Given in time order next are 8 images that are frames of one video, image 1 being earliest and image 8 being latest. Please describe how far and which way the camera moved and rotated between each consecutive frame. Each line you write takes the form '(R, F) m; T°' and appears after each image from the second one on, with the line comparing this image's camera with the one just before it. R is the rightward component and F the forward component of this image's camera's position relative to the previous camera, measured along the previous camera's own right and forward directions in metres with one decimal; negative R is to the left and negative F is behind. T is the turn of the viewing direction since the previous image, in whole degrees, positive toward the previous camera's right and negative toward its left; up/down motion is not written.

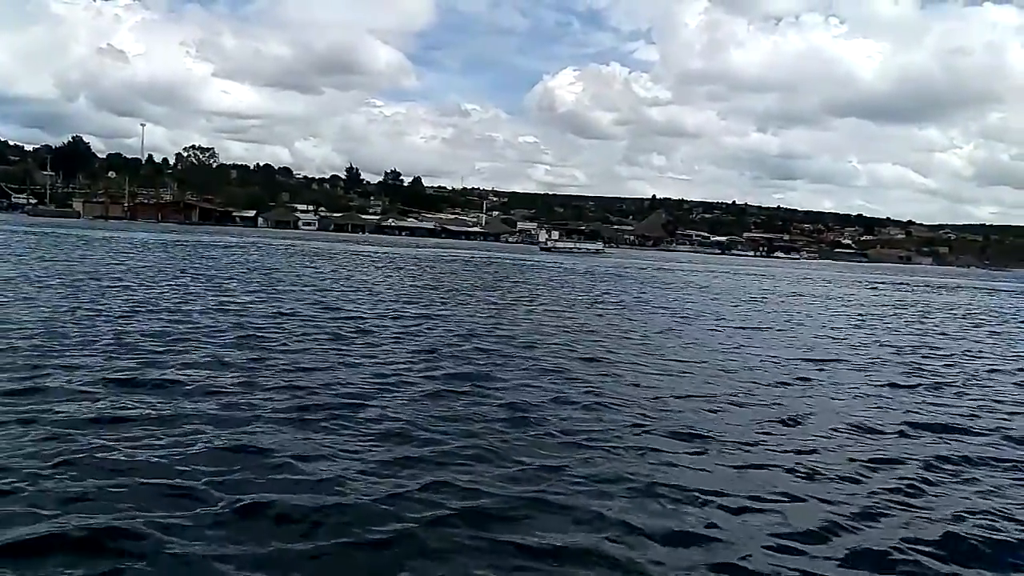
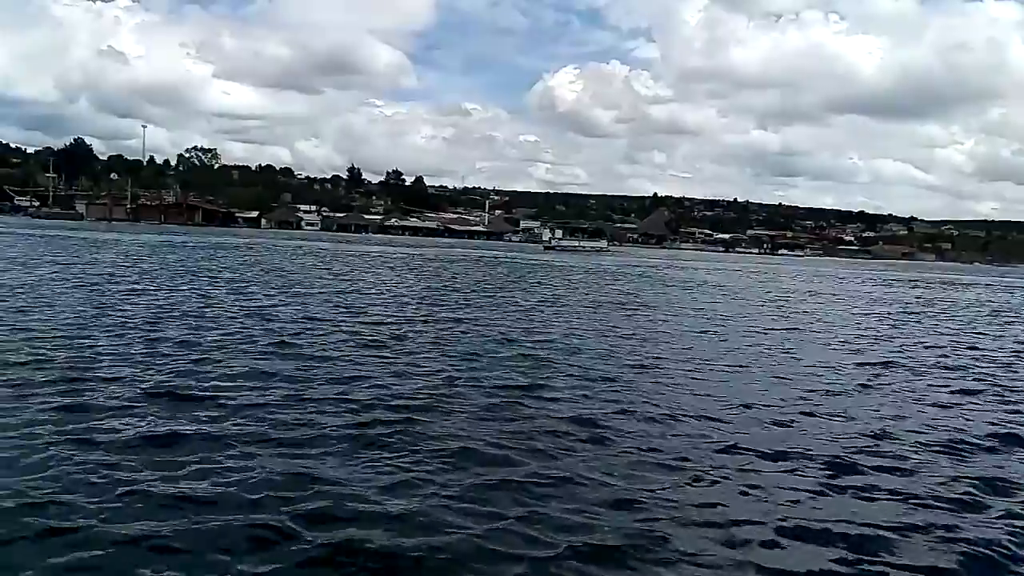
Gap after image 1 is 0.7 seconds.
(-0.4, +0.3) m; 0°
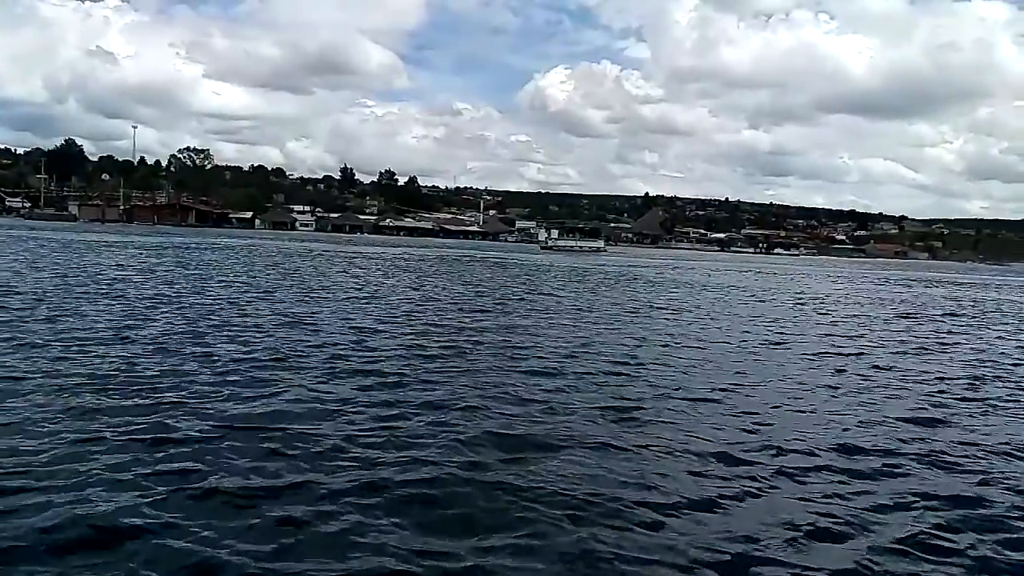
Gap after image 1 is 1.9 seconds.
(-0.7, +0.6) m; +1°
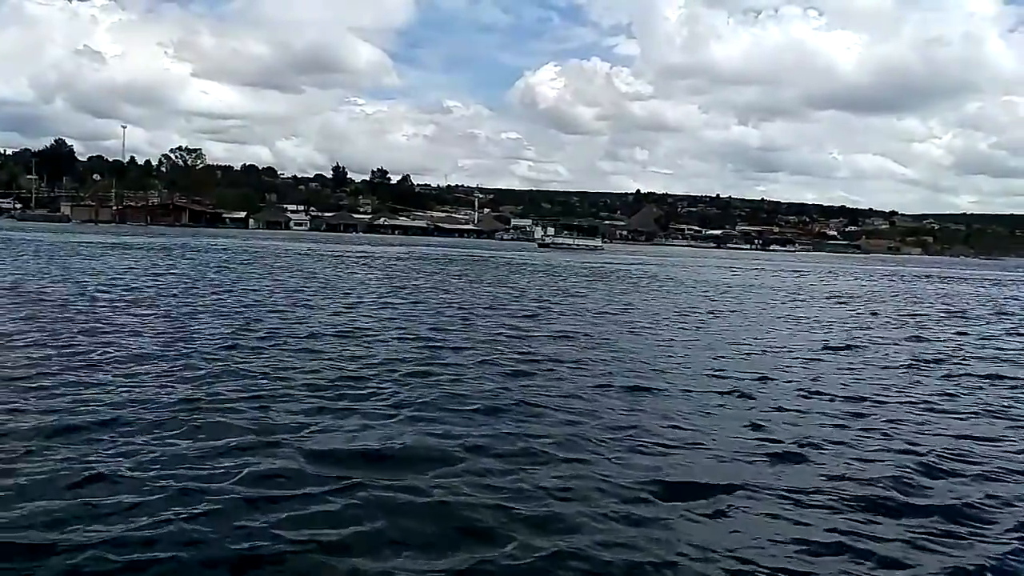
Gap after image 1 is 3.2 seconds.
(-0.8, +0.8) m; +1°
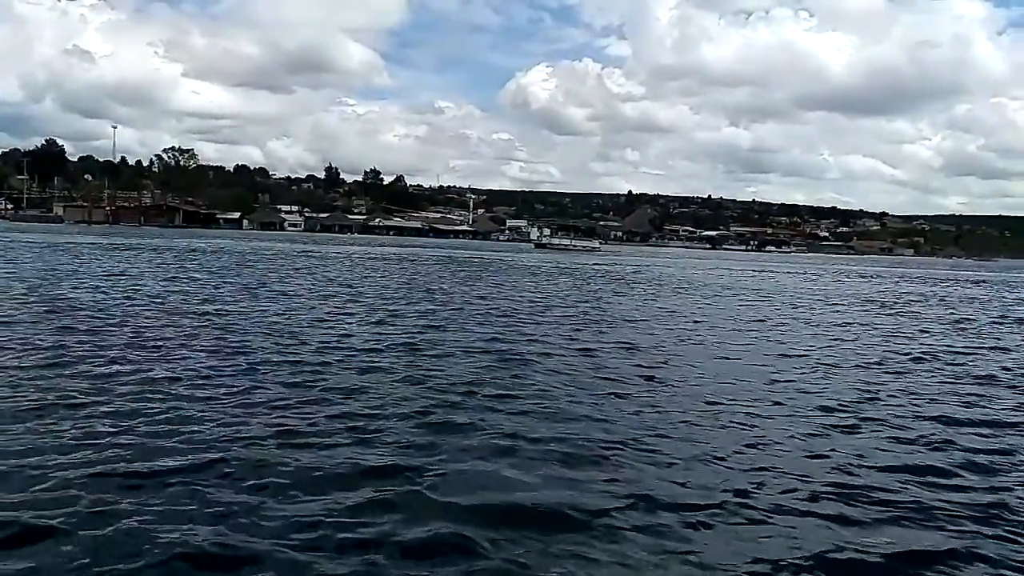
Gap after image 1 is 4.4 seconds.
(-0.8, +0.7) m; +1°
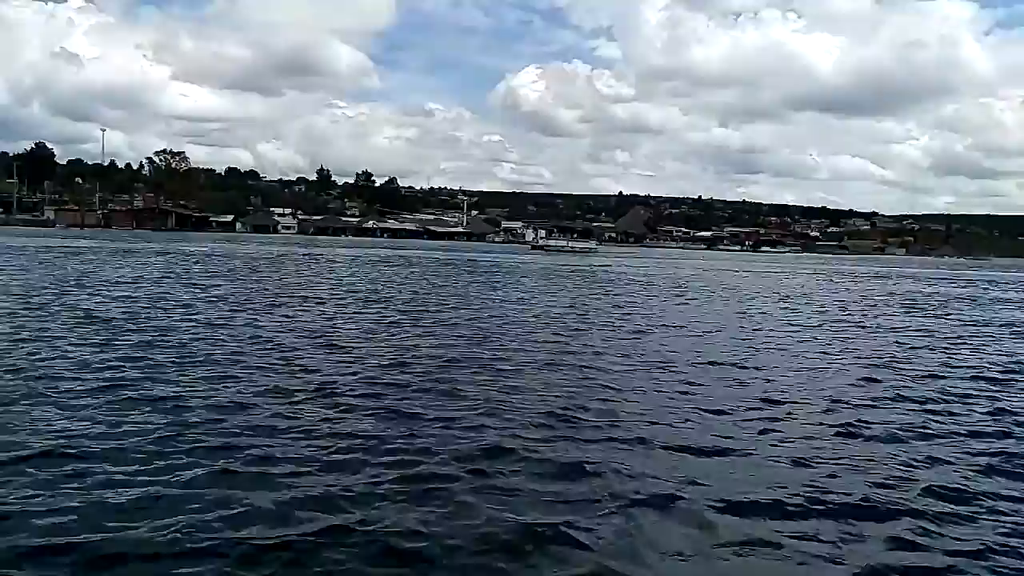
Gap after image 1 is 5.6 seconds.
(-0.8, +0.7) m; +1°
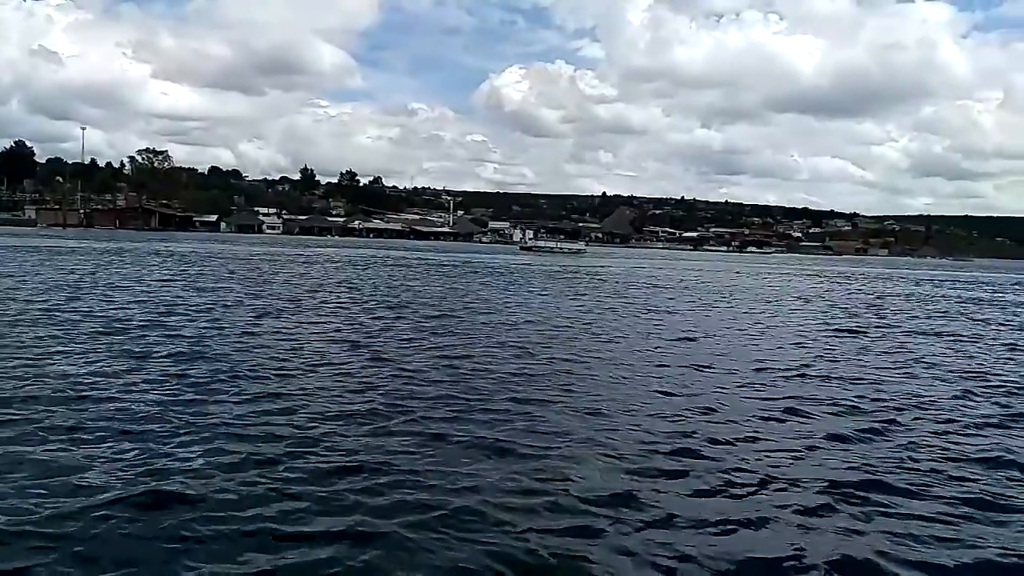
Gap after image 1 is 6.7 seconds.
(-0.8, +0.7) m; +1°
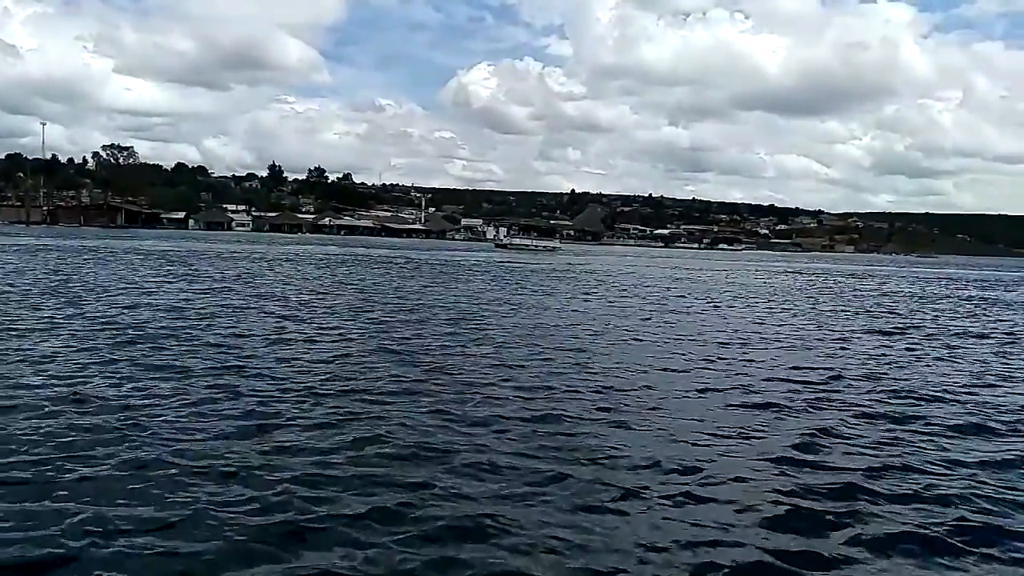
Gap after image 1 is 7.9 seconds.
(-0.8, +0.8) m; +2°
